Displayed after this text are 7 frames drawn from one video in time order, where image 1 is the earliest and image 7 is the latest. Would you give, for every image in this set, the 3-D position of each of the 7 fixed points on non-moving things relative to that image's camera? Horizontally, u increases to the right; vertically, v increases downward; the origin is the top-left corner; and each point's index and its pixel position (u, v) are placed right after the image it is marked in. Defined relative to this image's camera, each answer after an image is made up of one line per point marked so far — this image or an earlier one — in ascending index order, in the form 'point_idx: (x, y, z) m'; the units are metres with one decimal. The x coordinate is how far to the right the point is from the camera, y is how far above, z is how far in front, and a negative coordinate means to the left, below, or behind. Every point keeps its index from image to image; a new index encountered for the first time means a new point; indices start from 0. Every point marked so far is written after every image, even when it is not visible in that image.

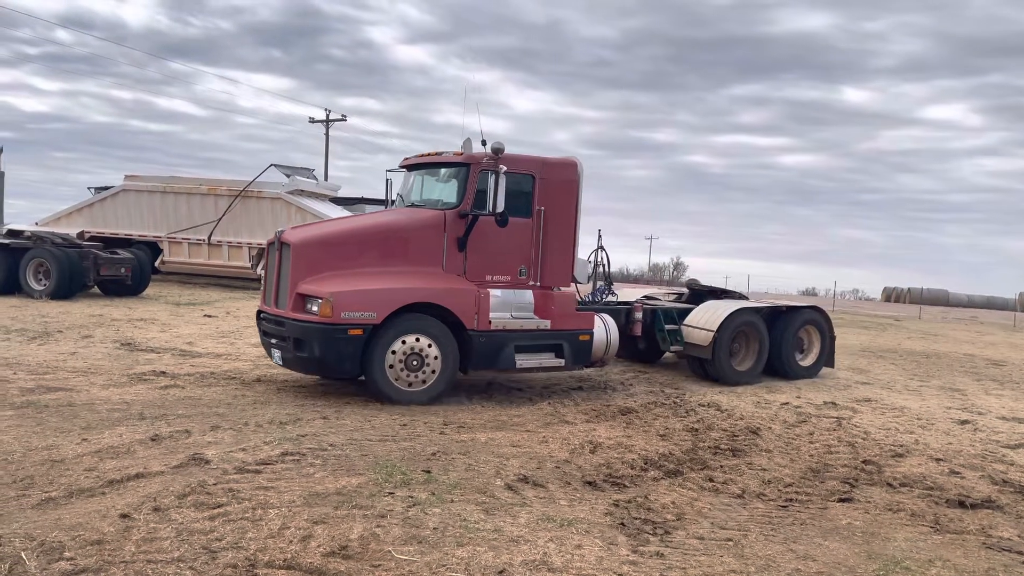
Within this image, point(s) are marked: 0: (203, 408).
0: (-2.7, -1.0, +6.9) m
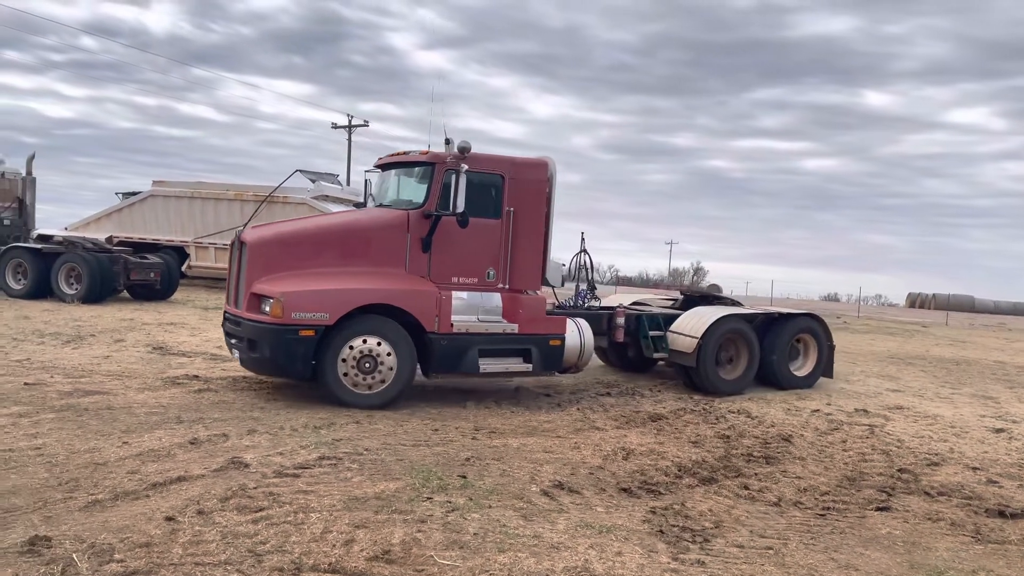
0: (-2.4, -1.1, +7.0) m
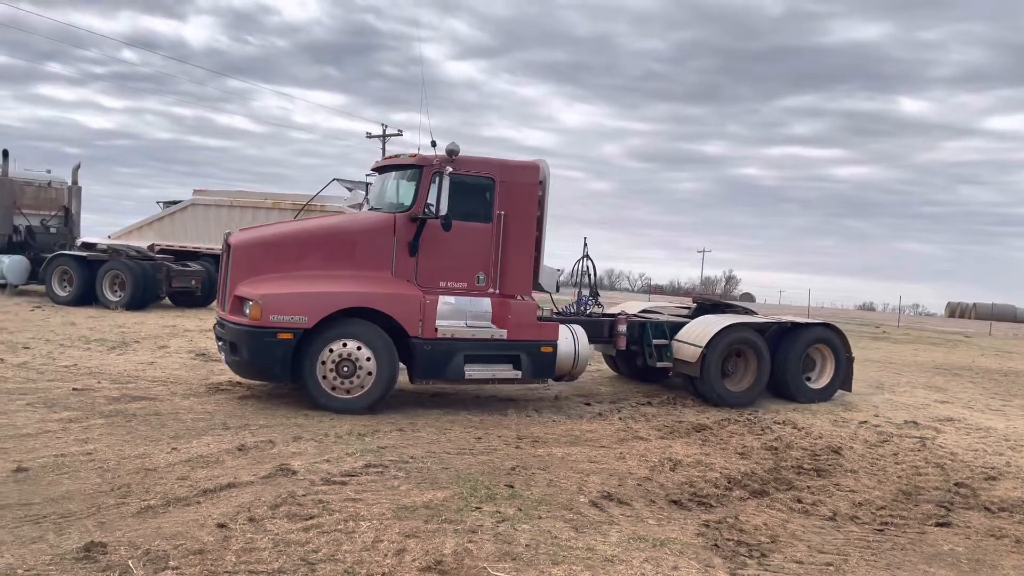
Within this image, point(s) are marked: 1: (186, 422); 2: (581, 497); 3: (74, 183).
0: (-2.0, -1.2, +7.0) m
1: (-2.7, -1.1, +6.6) m
2: (+0.5, -1.4, +5.2) m
3: (-9.7, +2.3, +17.6) m
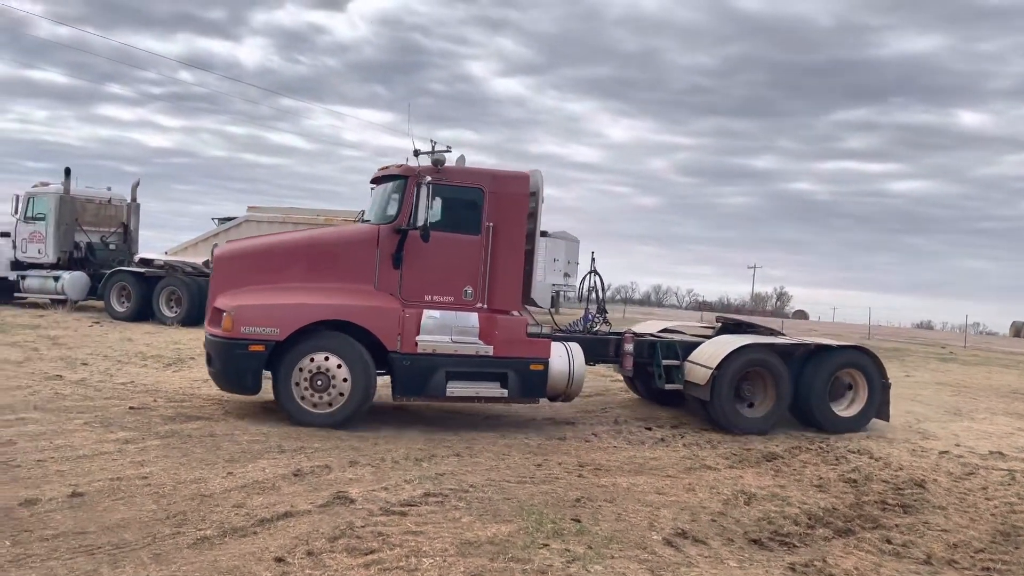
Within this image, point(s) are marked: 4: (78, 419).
0: (-1.5, -1.3, +6.9) m
1: (-2.2, -1.3, +6.4) m
2: (+0.9, -1.5, +4.9) m
3: (-8.5, +2.0, +17.9) m
4: (-3.9, -1.2, +7.1) m
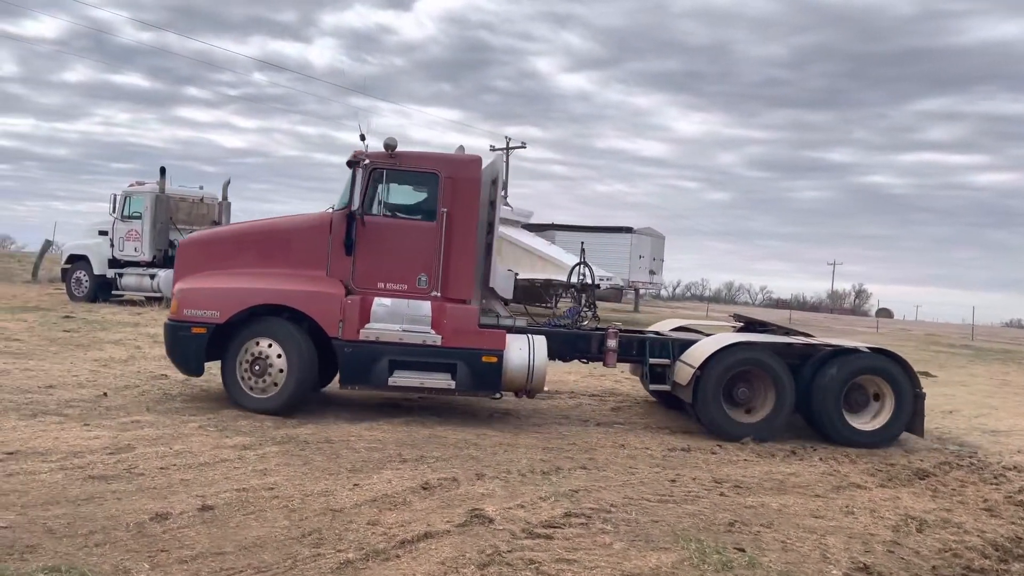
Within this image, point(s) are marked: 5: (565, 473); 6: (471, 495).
0: (-0.5, -1.3, +6.5) m
1: (-1.2, -1.3, +6.1) m
2: (+1.7, -1.5, +4.3) m
3: (-6.5, +2.0, +18.1) m
4: (-2.8, -1.2, +6.9) m
5: (+0.4, -1.4, +6.0) m
6: (-0.3, -1.4, +5.2) m
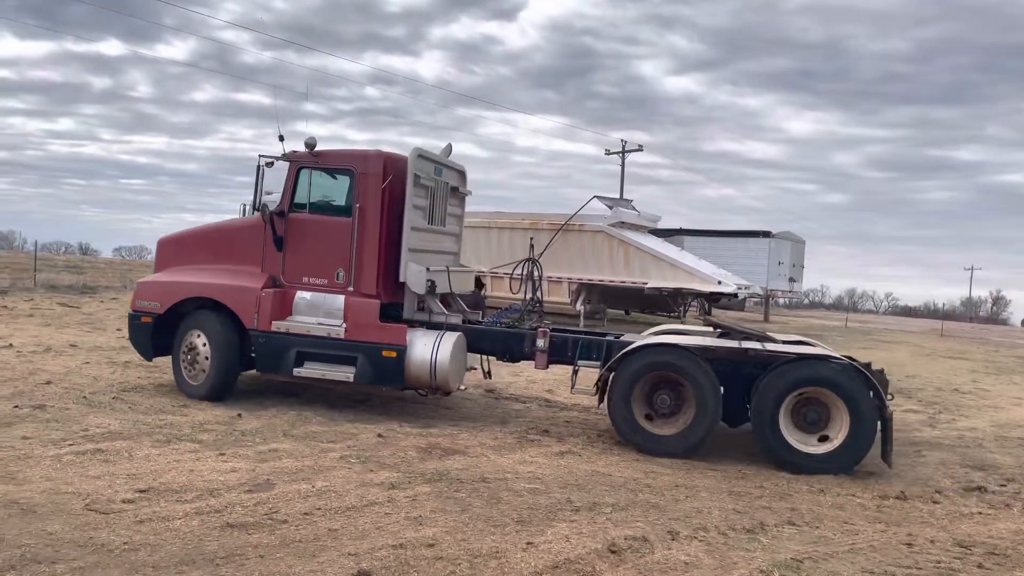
0: (+0.8, -1.4, +5.5) m
1: (+0.1, -1.4, +5.3) m
2: (+2.7, -1.6, +3.1) m
3: (-3.7, +1.8, +17.8) m
4: (-1.4, -1.3, +6.3) m
5: (+1.6, -1.5, +4.9) m
6: (+0.8, -1.5, +4.2) m
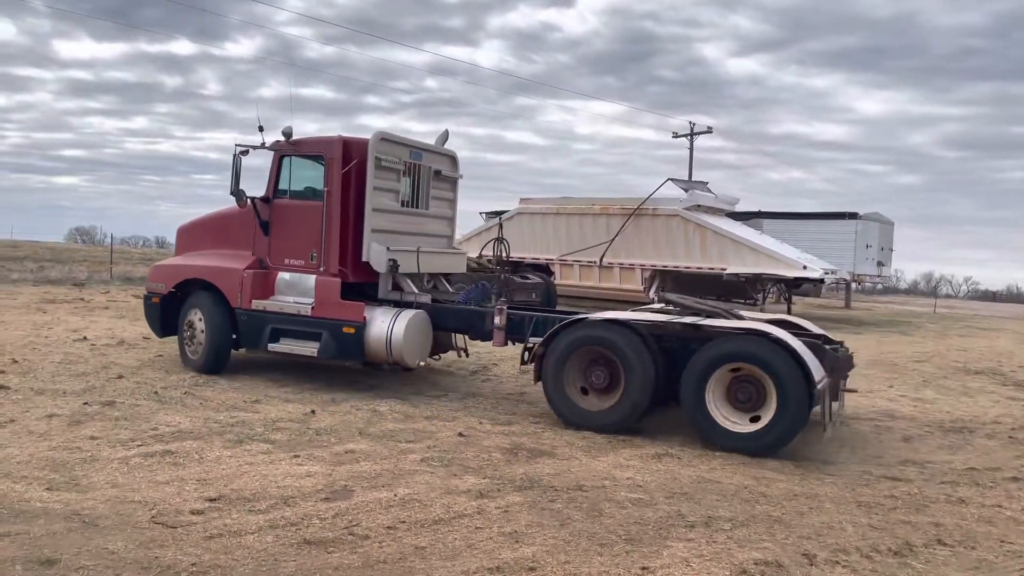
0: (+1.4, -1.3, +4.9) m
1: (+0.7, -1.3, +4.7) m
2: (+3.1, -1.5, +2.3) m
3: (-2.1, +2.0, +17.5) m
4: (-0.7, -1.2, +5.8) m
5: (+2.2, -1.4, +4.2) m
6: (+1.4, -1.4, +3.6) m
